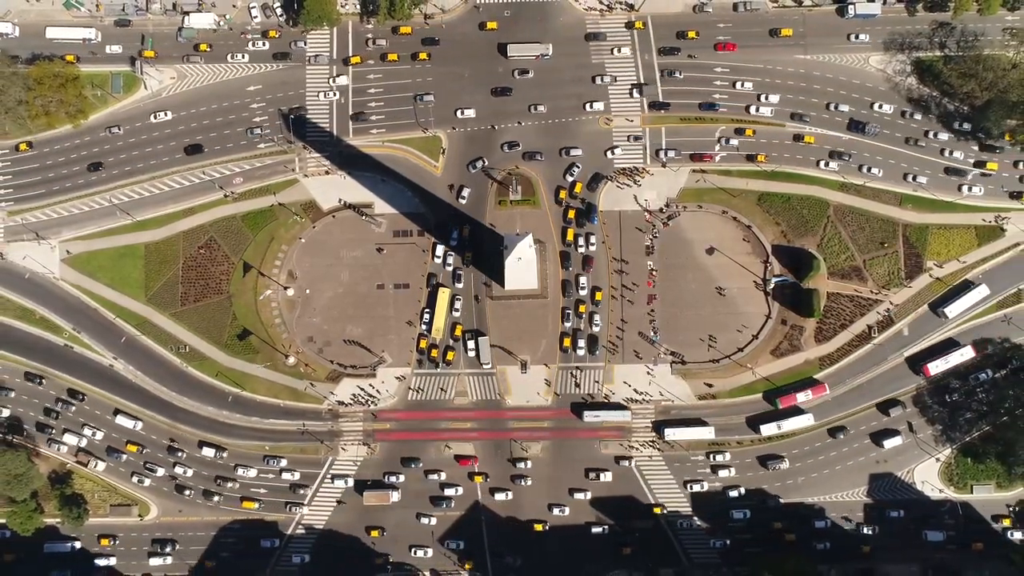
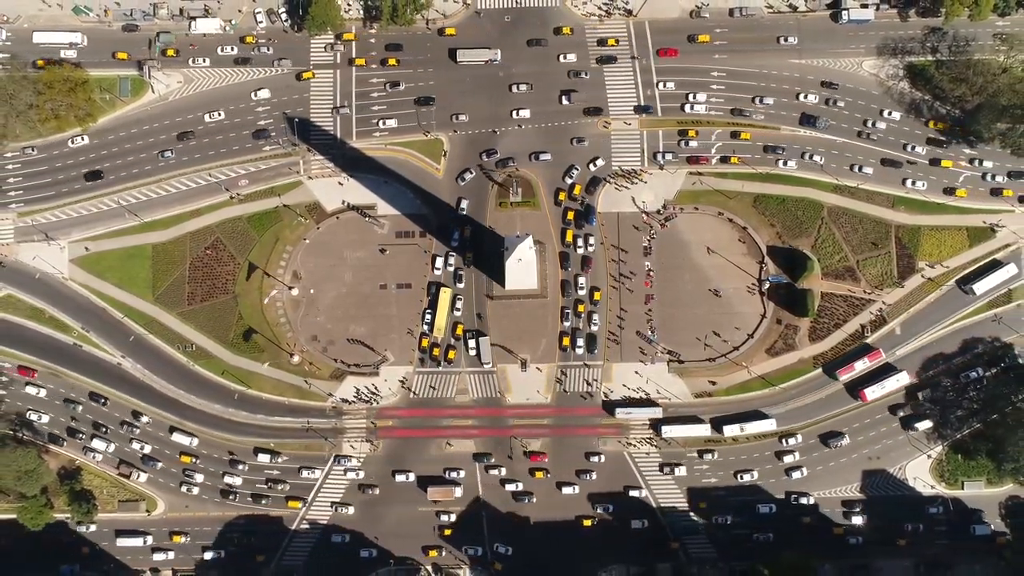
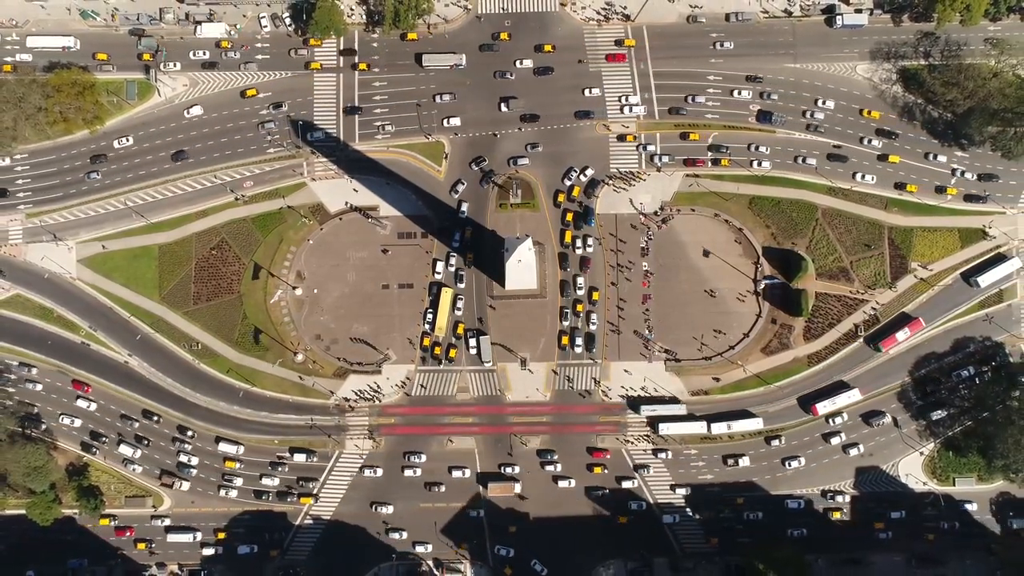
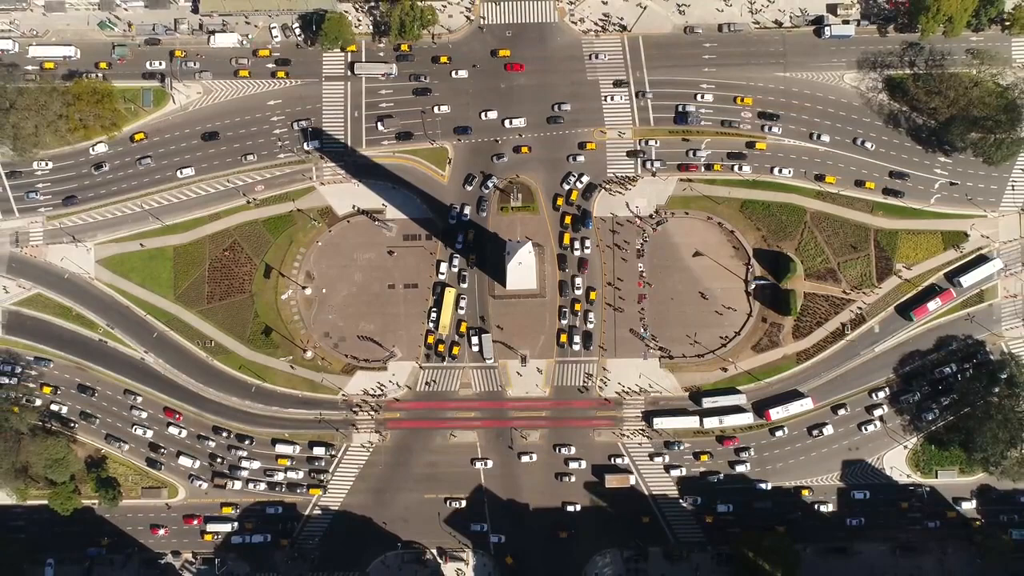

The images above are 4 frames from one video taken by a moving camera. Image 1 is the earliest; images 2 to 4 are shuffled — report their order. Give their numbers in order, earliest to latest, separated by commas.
2, 3, 4
